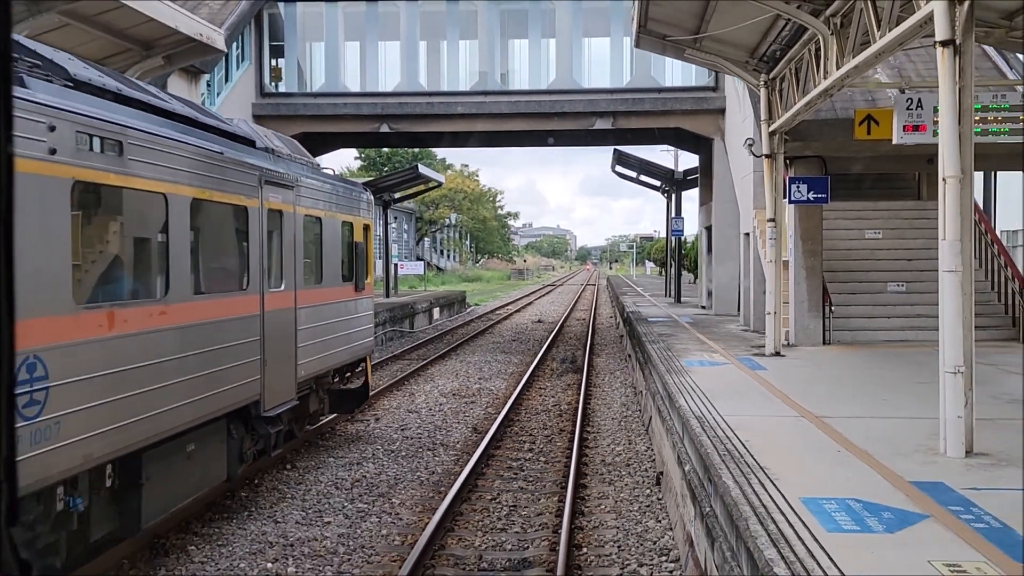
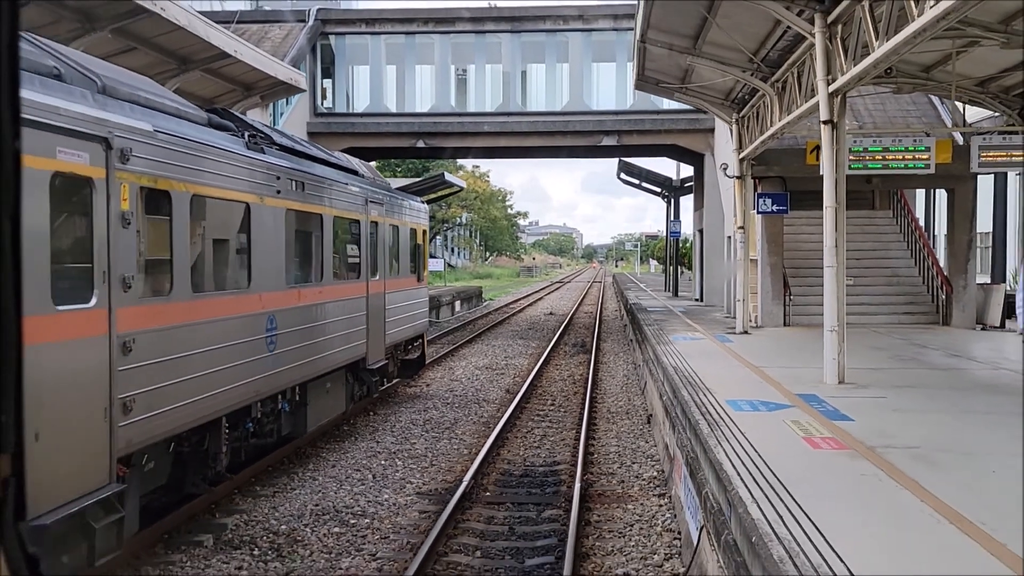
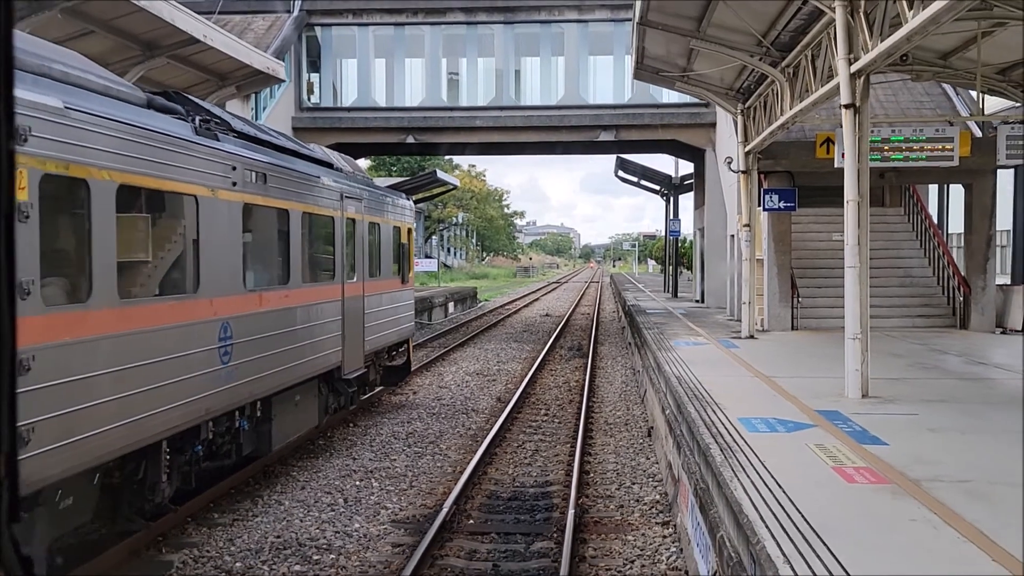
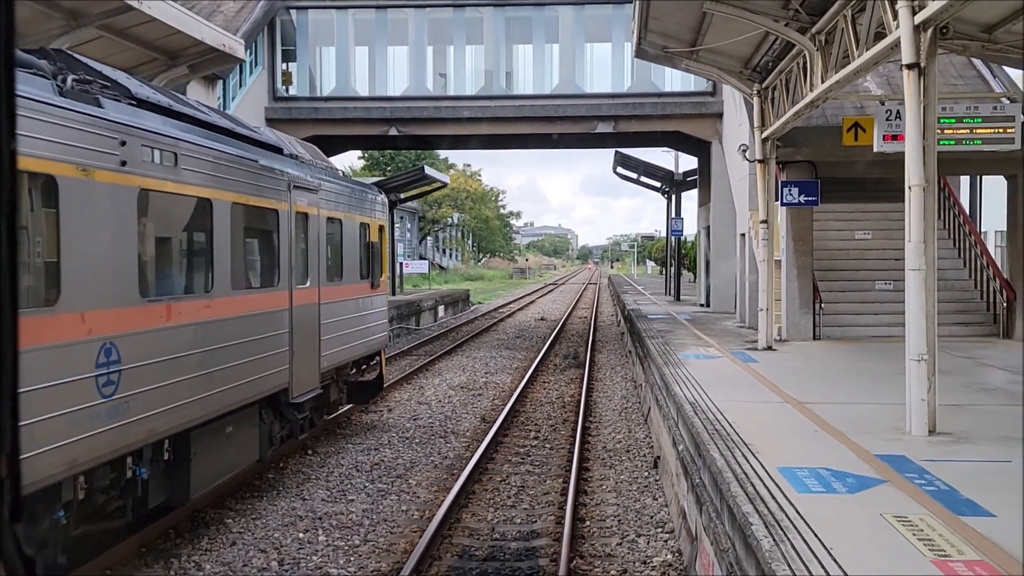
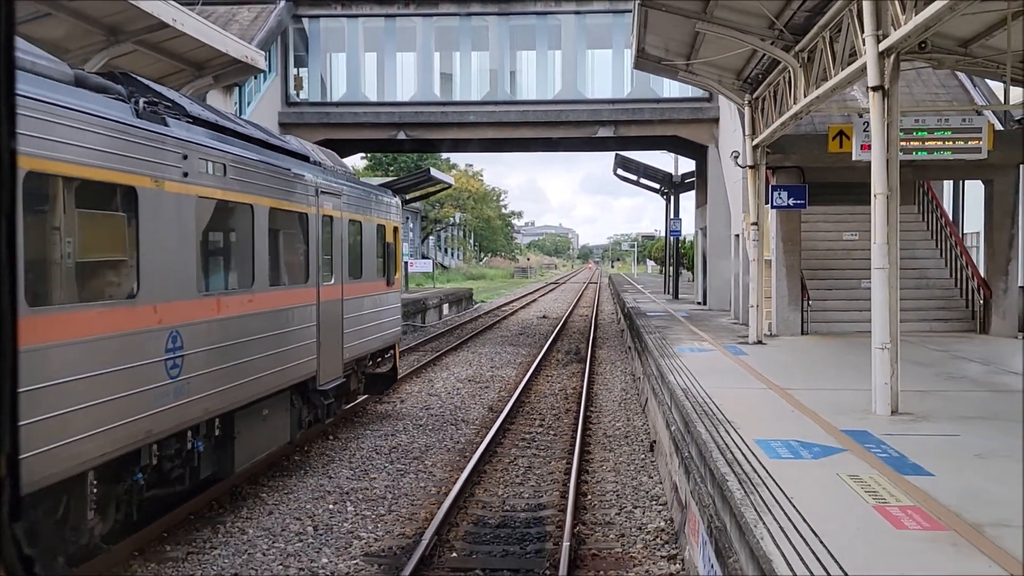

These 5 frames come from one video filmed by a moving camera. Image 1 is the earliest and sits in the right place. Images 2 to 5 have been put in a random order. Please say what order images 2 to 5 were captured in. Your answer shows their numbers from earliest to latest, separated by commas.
4, 5, 3, 2
